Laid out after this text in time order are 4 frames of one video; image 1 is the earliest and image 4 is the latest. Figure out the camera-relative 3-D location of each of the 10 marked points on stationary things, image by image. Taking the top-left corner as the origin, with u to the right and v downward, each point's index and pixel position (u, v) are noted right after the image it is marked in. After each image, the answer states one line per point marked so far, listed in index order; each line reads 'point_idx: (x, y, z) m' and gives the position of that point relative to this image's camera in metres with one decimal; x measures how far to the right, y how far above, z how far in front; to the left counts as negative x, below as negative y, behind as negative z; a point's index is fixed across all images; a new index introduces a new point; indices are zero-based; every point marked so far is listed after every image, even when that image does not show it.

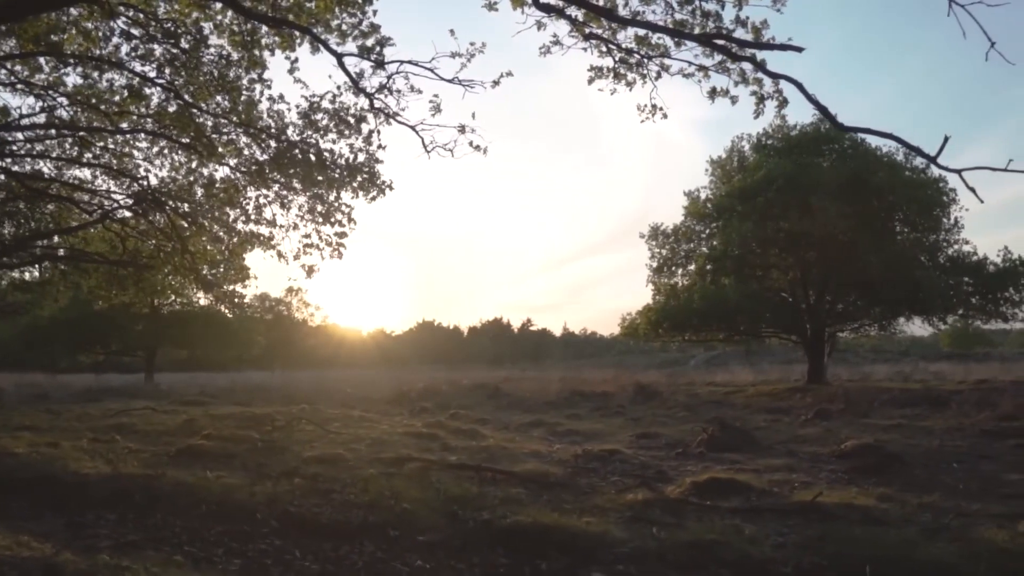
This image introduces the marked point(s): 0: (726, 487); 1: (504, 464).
0: (+2.3, -2.1, +10.3) m
1: (-0.1, -2.2, +12.2) m
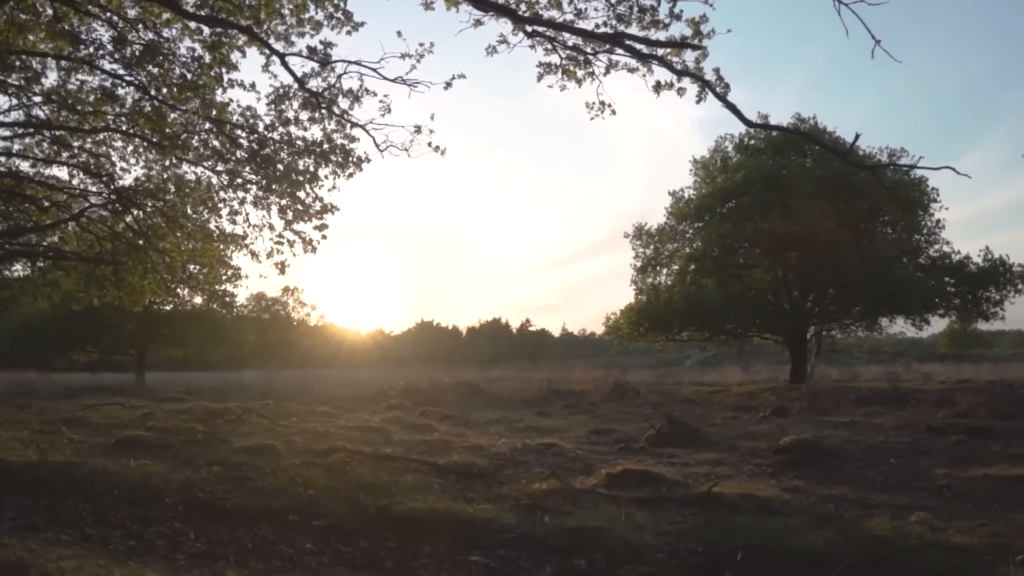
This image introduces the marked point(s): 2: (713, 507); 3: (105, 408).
0: (+1.4, -2.1, +10.5) m
1: (-1.0, -2.2, +12.4) m
2: (+2.0, -2.1, +9.3) m
3: (-7.5, -2.2, +17.6) m
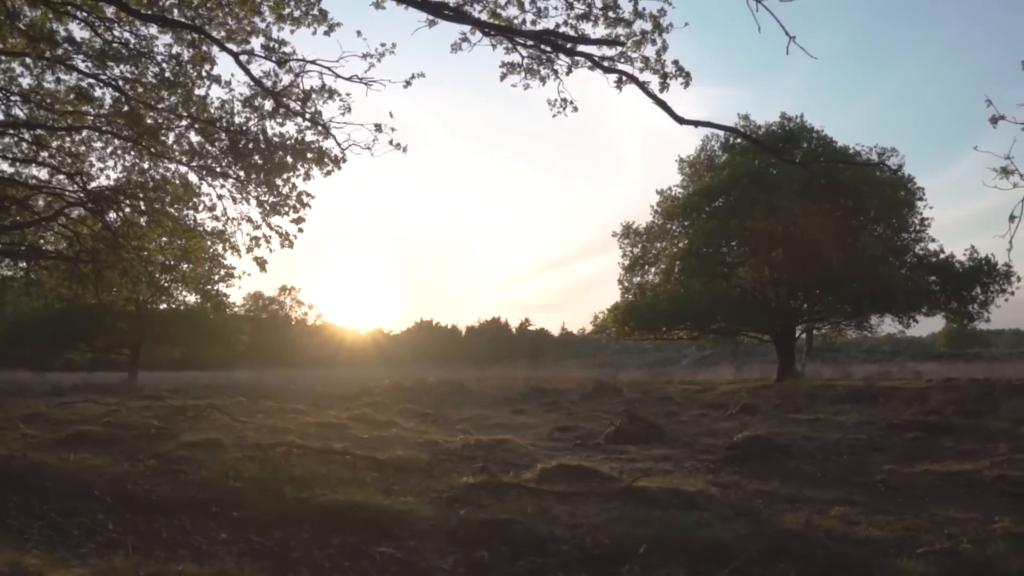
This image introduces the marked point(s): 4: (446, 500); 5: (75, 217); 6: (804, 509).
0: (+0.6, -2.0, +10.6) m
1: (-1.7, -2.1, +12.6) m
2: (+1.2, -2.1, +9.4) m
3: (-8.1, -2.2, +17.8) m
4: (-0.6, -2.0, +9.1) m
5: (-7.5, +1.2, +16.2) m
6: (+2.9, -2.2, +9.4) m
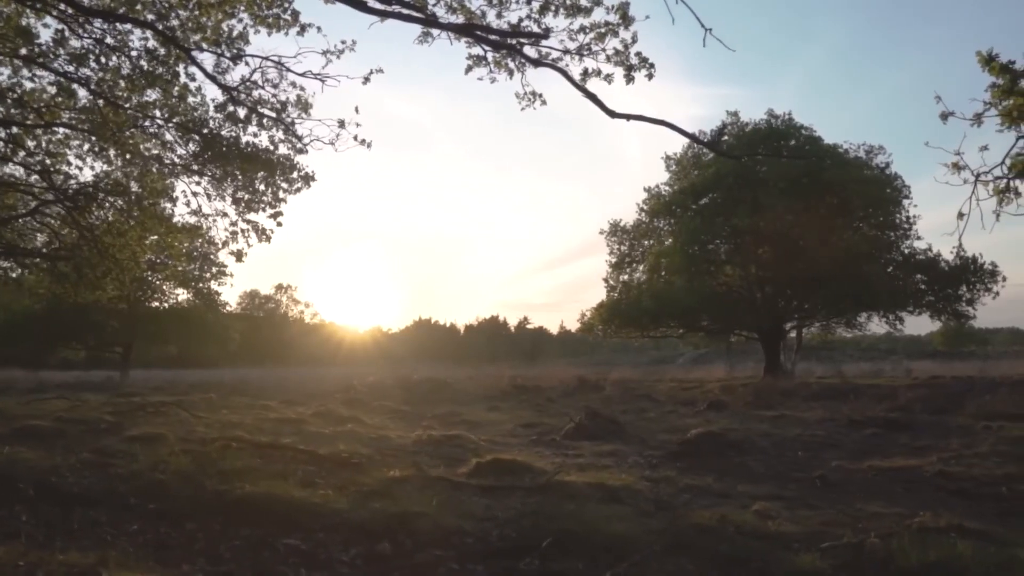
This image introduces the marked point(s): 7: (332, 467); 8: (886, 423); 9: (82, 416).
0: (-0.1, -2.0, +10.6) m
1: (-2.4, -2.1, +12.6) m
2: (+0.4, -2.0, +9.3) m
3: (-8.8, -2.1, +17.9) m
4: (-1.4, -2.0, +9.1) m
5: (-8.2, +1.3, +16.3) m
6: (+2.1, -2.1, +9.3) m
7: (-2.0, -2.0, +10.6) m
8: (+6.2, -2.2, +15.8) m
9: (-6.6, -1.9, +14.4) m
